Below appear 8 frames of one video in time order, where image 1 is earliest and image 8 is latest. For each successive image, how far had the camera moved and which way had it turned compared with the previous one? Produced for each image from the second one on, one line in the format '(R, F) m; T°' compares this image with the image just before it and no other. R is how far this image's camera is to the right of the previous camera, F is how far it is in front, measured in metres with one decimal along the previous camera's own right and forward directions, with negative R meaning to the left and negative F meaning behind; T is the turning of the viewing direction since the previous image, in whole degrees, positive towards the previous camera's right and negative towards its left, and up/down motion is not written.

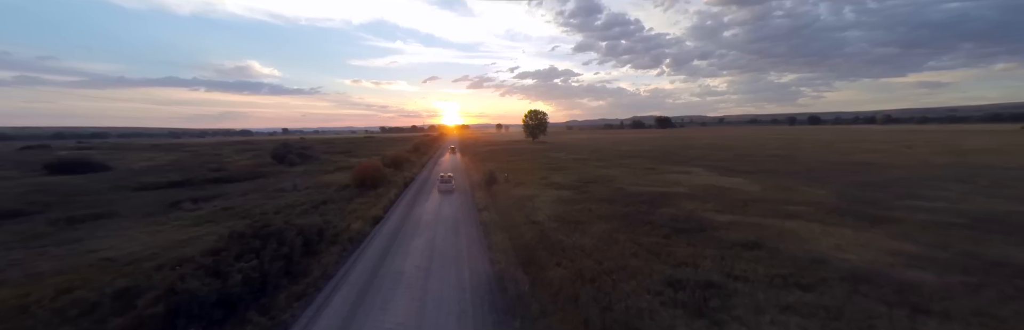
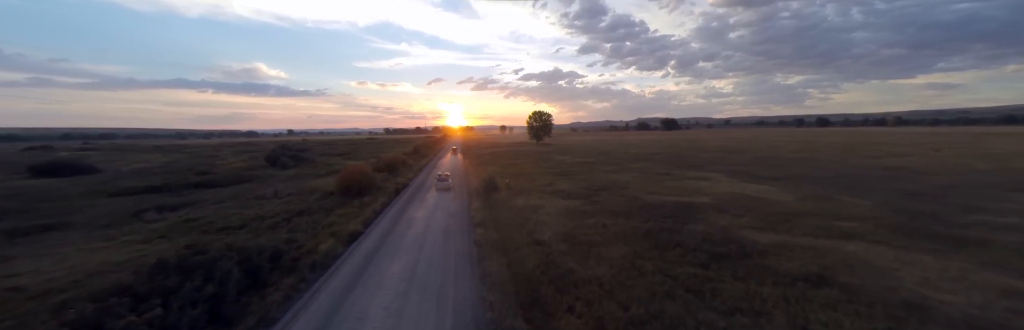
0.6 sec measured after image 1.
(+0.2, +3.2) m; -1°
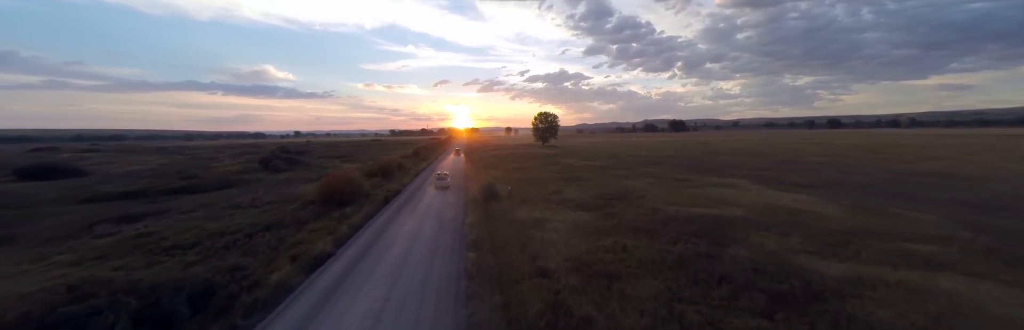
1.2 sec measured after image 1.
(+0.3, +3.2) m; -1°
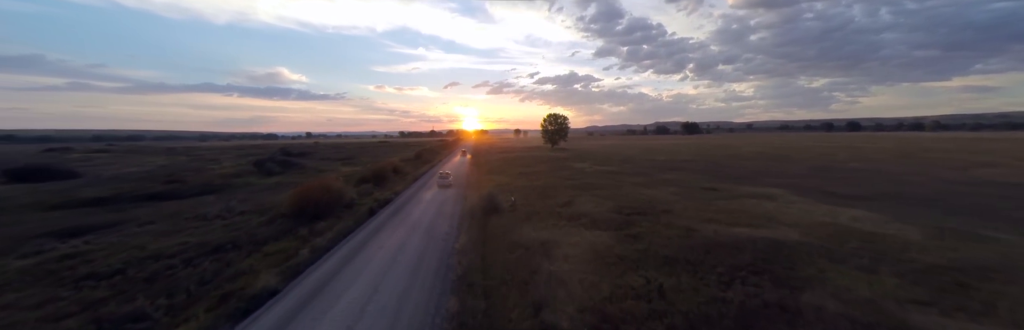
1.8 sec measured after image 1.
(+0.4, +3.8) m; -2°
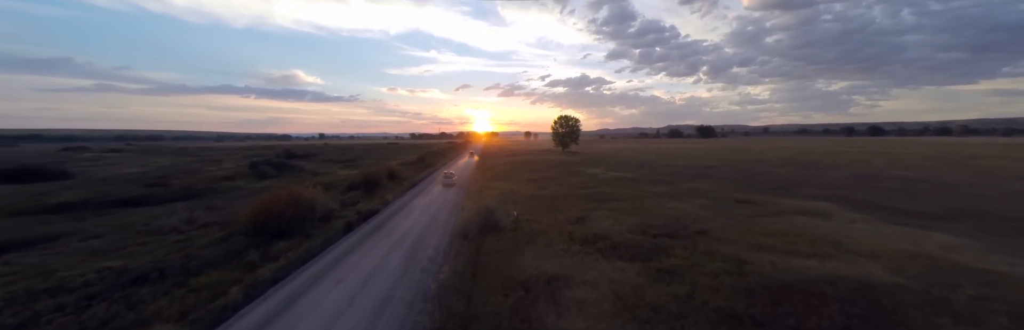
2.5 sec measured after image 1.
(+0.5, +3.8) m; -2°
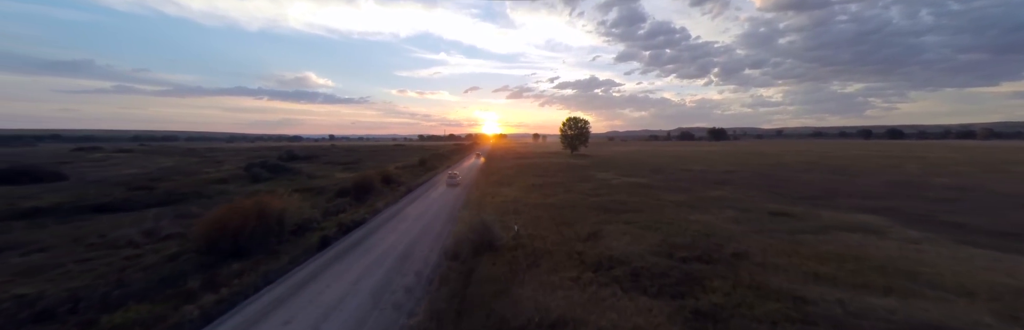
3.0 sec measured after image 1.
(+0.5, +2.9) m; -2°
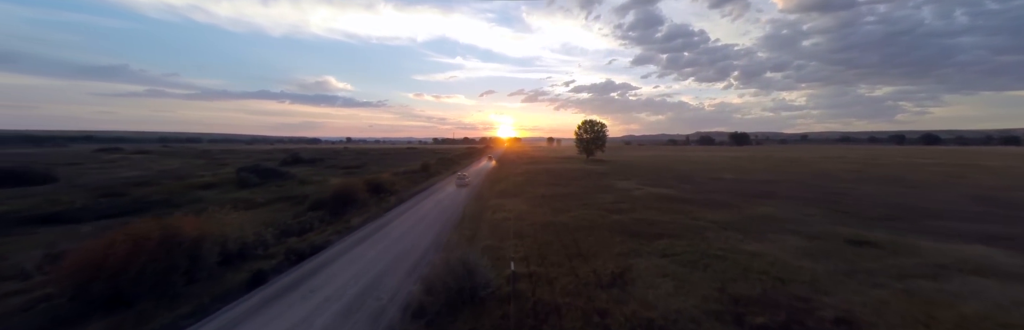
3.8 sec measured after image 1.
(+0.8, +4.8) m; -3°
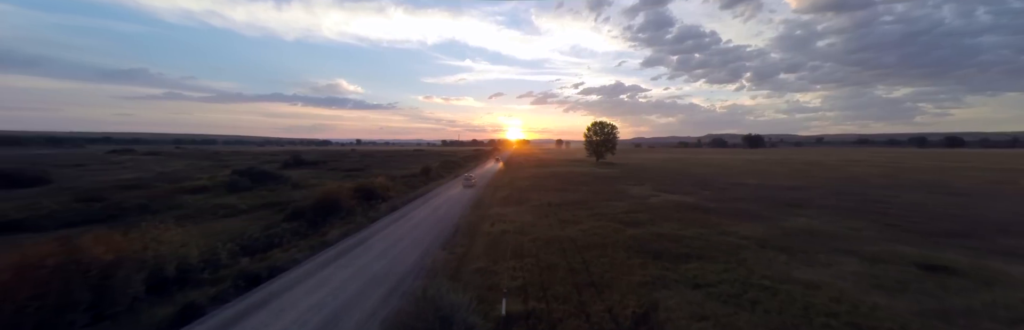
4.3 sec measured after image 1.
(+0.6, +2.9) m; -2°
